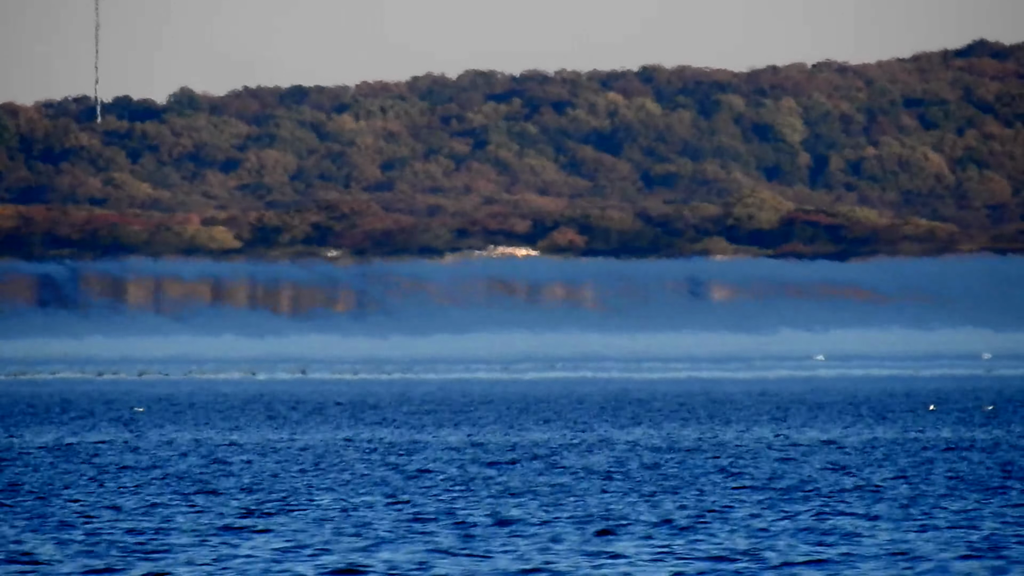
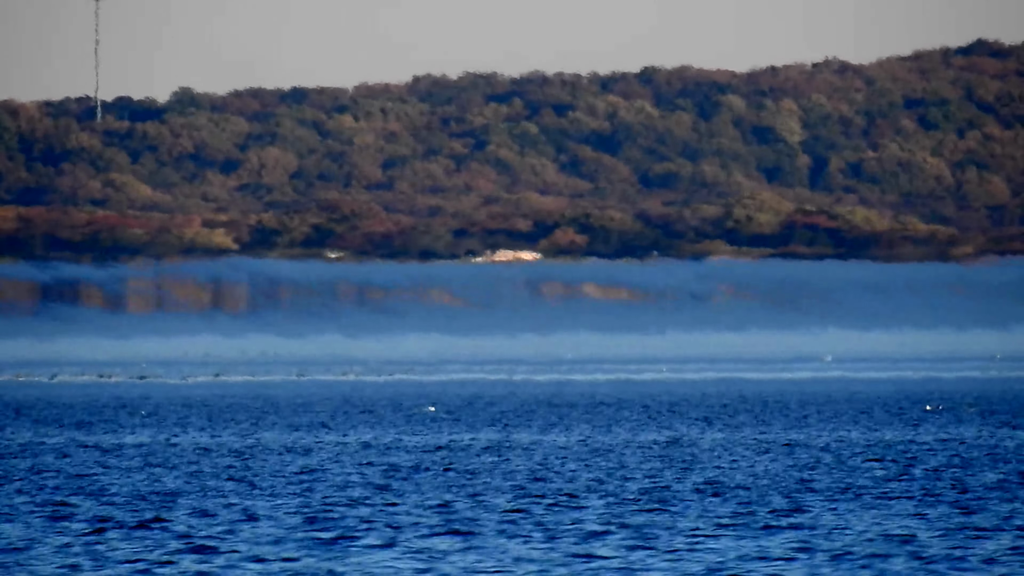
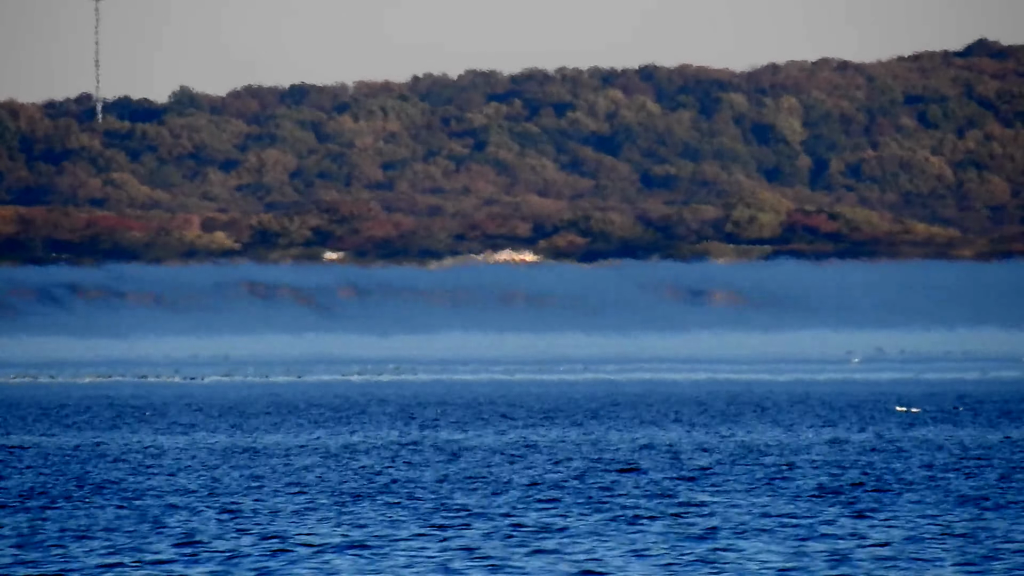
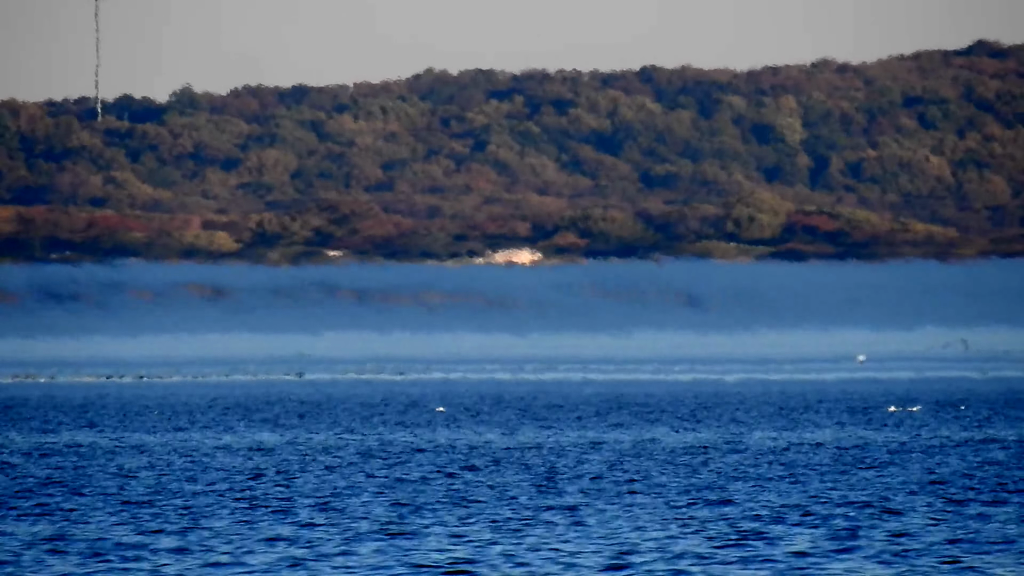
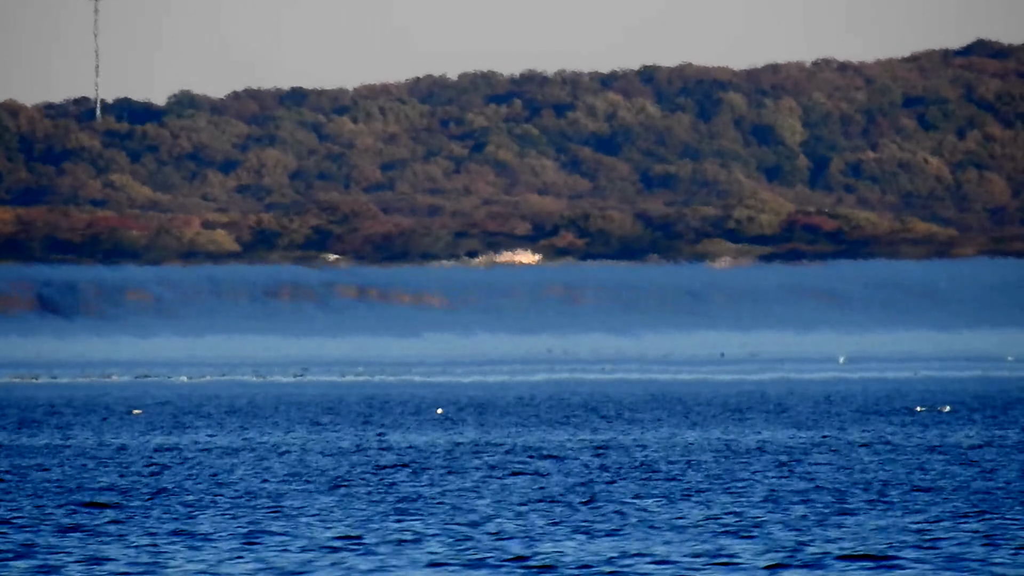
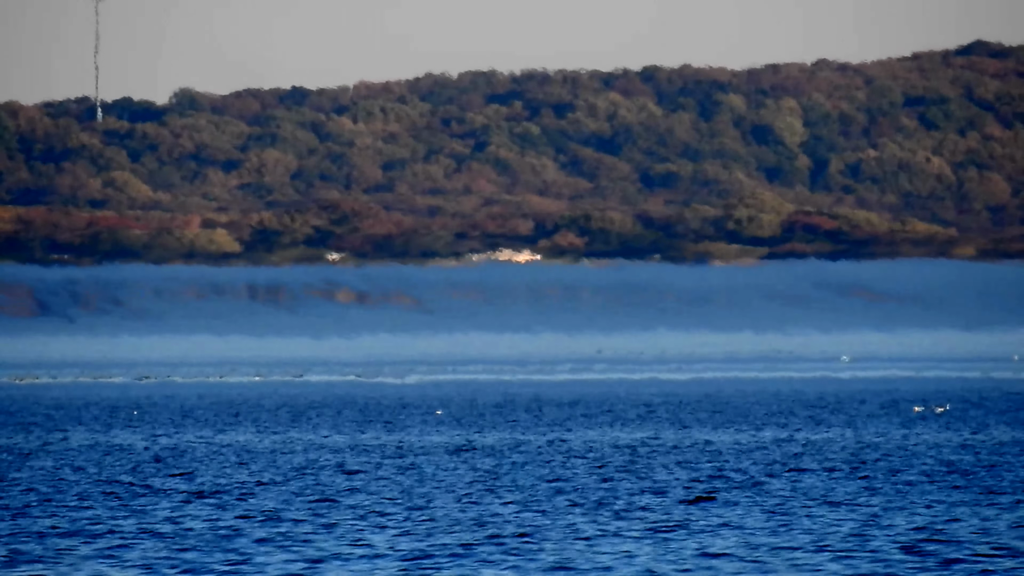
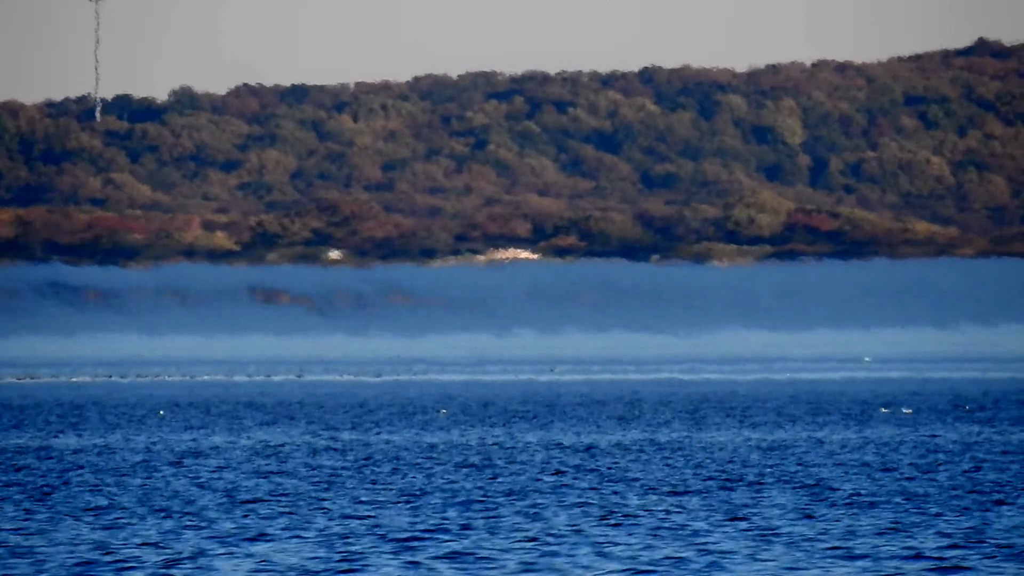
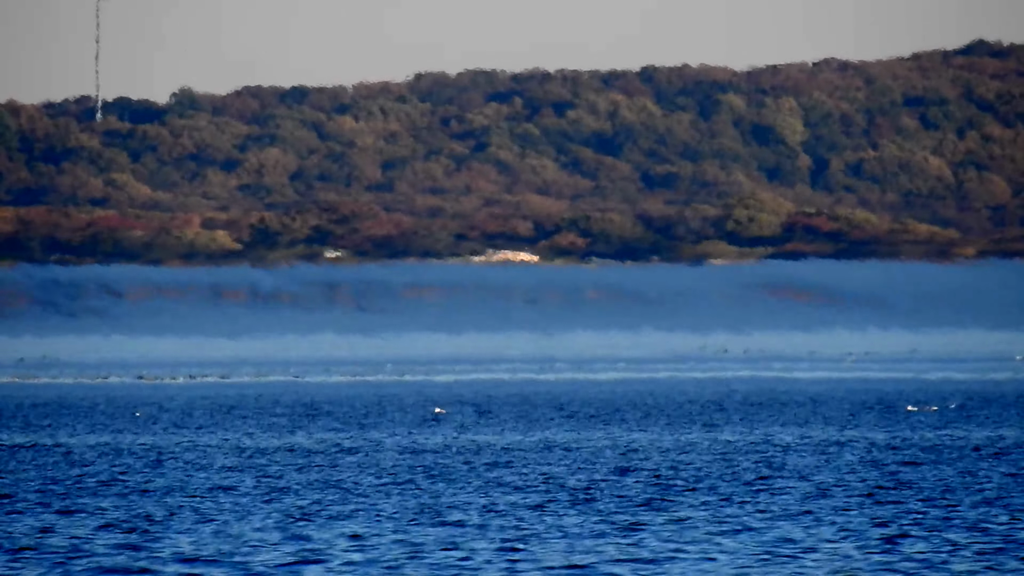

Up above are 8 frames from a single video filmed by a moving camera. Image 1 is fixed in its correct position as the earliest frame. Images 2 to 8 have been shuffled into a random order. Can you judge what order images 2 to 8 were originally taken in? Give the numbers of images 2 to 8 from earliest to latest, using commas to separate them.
2, 5, 6, 8, 3, 4, 7
